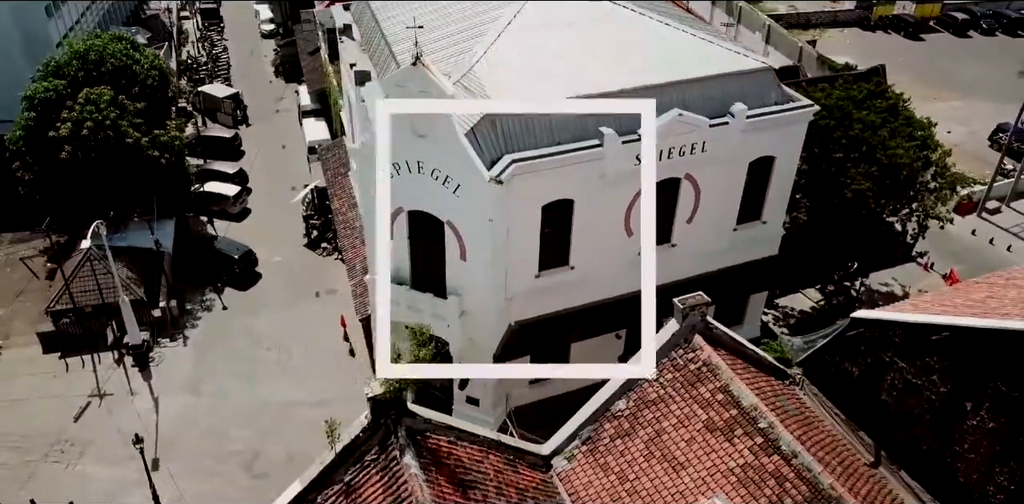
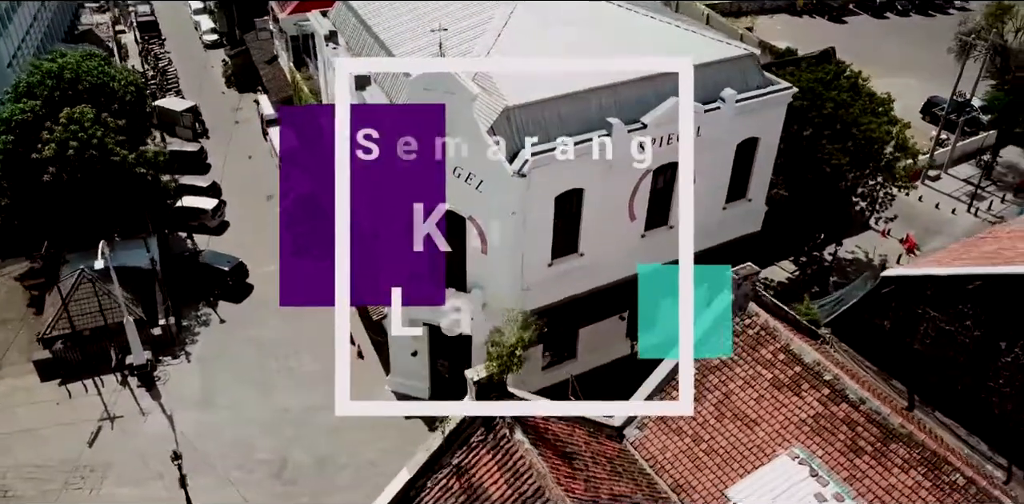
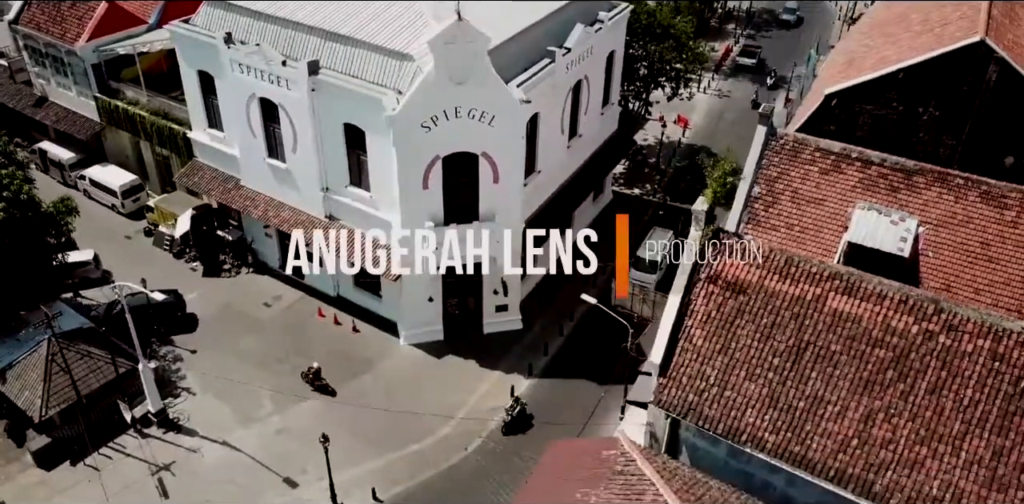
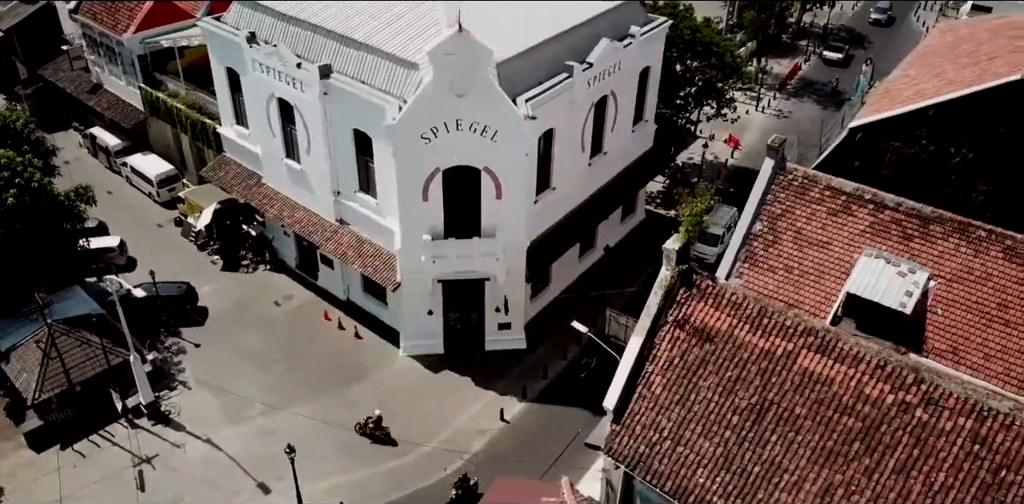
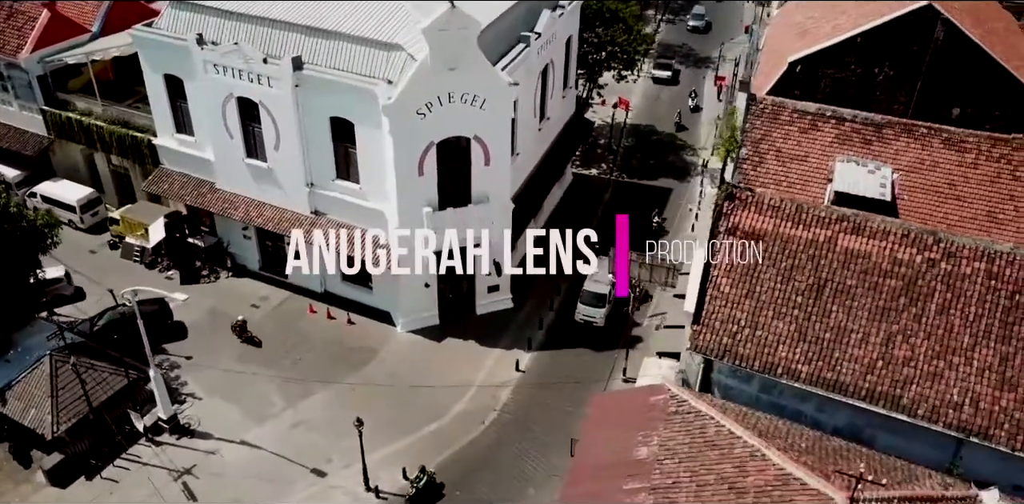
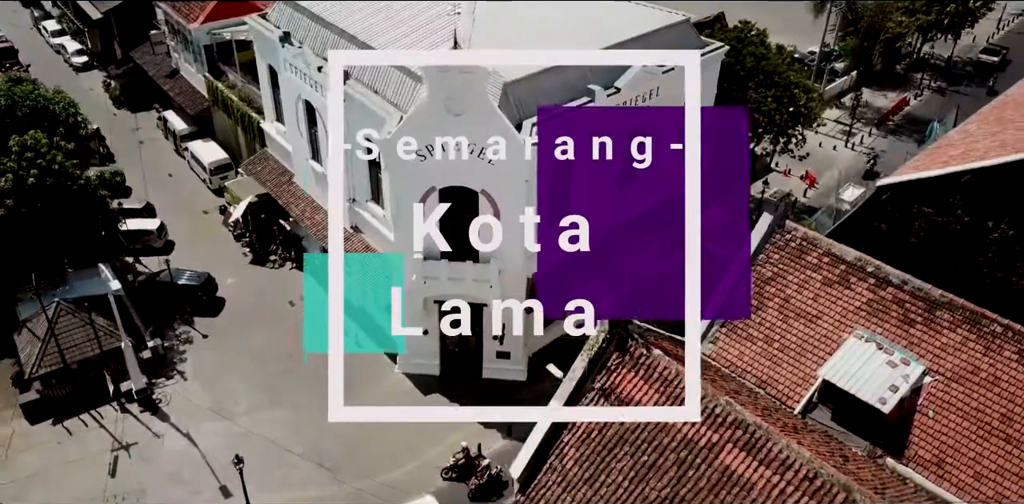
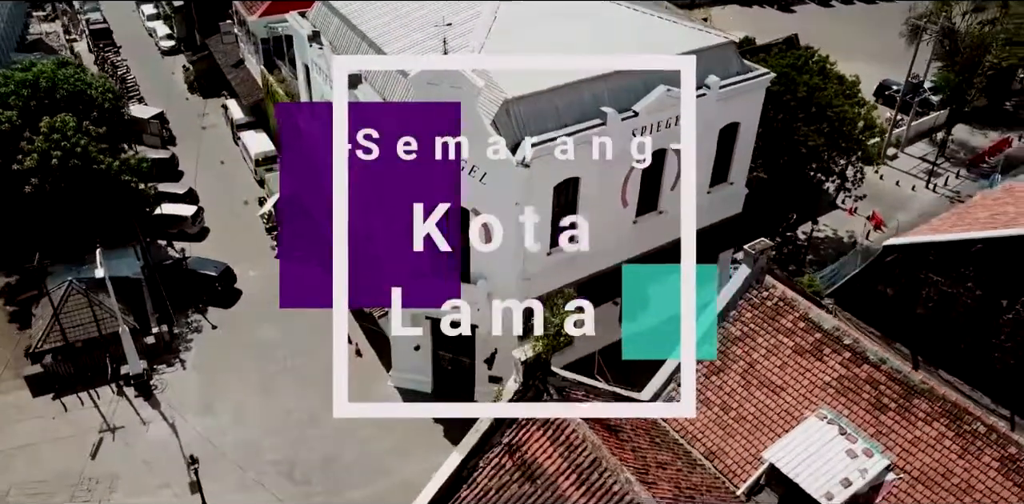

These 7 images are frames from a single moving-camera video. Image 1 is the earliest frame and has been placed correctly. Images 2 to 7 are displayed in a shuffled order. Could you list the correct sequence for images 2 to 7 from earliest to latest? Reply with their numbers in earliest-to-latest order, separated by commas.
2, 7, 6, 4, 3, 5
